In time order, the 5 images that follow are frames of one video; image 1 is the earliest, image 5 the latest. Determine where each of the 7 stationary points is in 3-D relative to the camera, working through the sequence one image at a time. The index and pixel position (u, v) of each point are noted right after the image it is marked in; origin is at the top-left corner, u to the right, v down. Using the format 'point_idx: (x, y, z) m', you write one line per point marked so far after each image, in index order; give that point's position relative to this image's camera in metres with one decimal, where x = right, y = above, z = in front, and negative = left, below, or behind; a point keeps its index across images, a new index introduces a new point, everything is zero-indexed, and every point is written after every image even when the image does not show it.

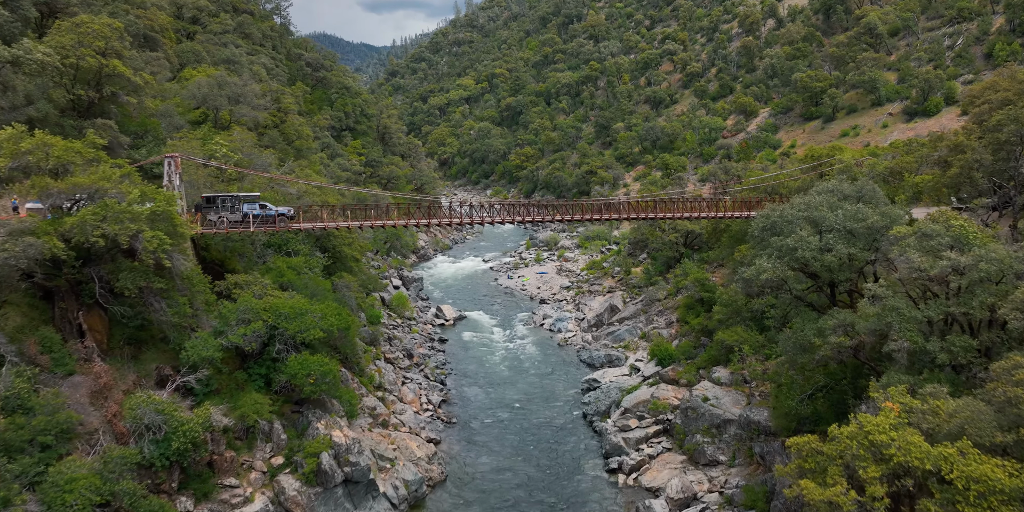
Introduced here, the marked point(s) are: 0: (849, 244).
0: (+6.1, +0.2, +14.3) m
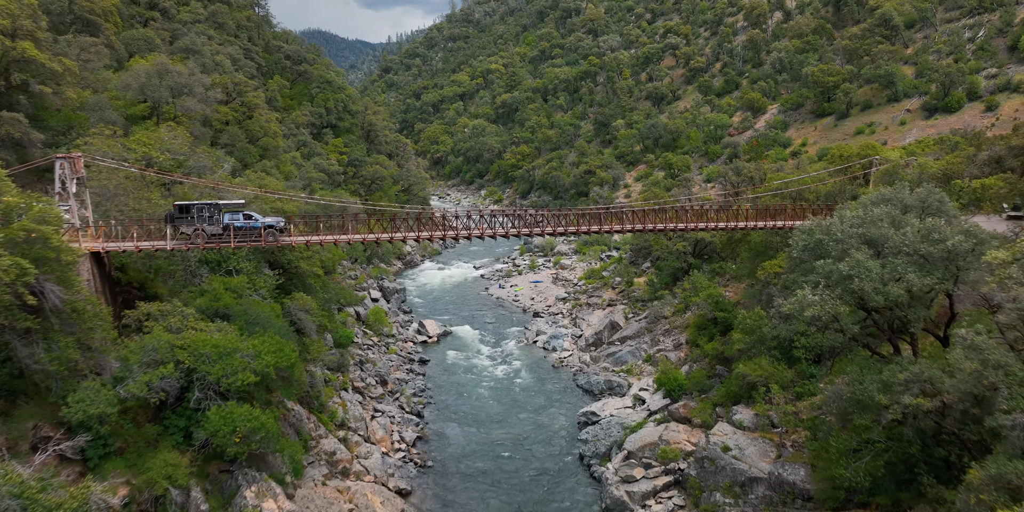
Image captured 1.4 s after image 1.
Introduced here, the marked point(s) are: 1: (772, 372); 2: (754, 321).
0: (+5.7, -0.2, +11.0) m
1: (+5.8, -2.6, +17.5) m
2: (+5.6, -1.5, +18.4) m
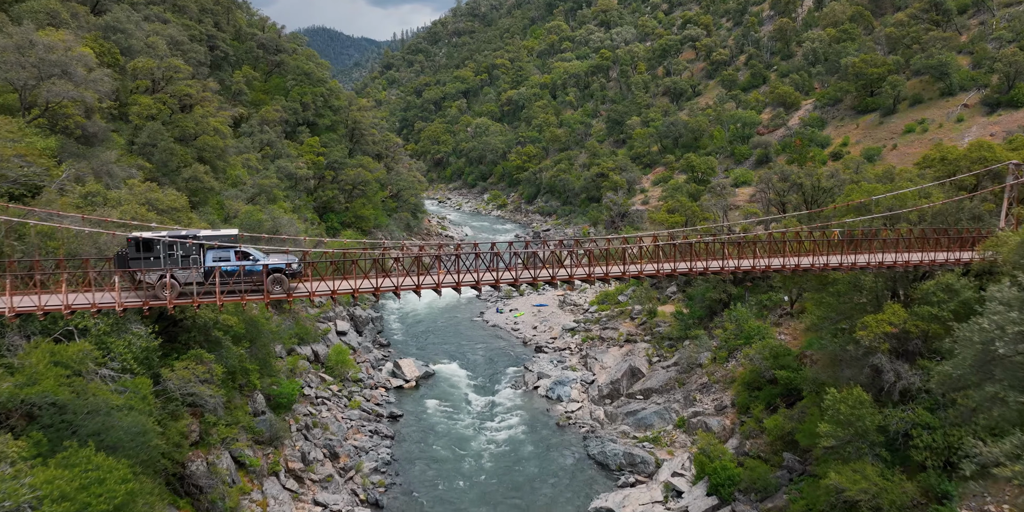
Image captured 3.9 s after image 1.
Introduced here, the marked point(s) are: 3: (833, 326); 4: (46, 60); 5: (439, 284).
0: (+5.3, -1.1, +5.0) m
1: (+5.4, -3.4, +11.5) m
2: (+5.3, -2.4, +12.5) m
3: (+6.1, -1.3, +15.1) m
4: (-9.9, +4.2, +17.1) m
5: (-1.6, -0.5, +16.9) m
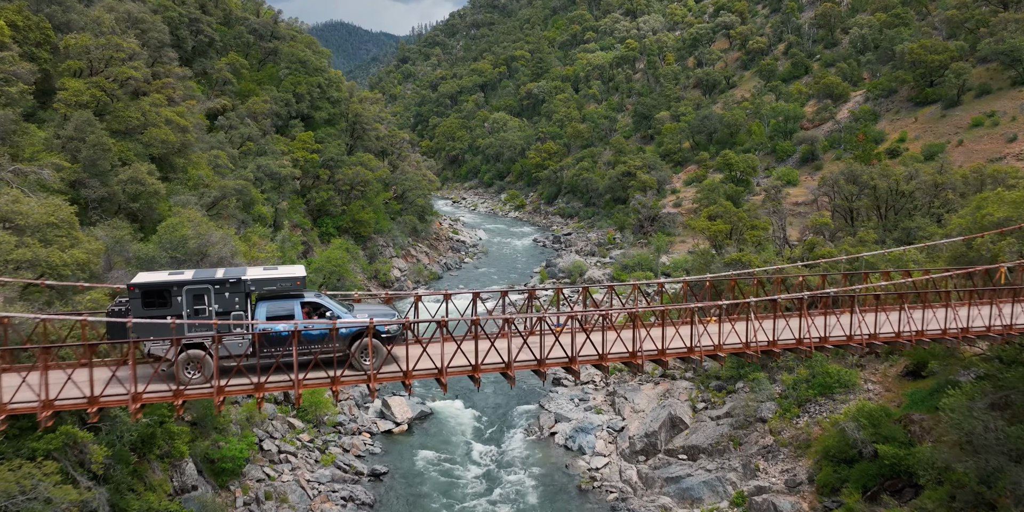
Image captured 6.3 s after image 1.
0: (+5.1, -1.6, +0.5) m
1: (+5.4, -3.9, +7.0) m
2: (+5.3, -2.9, +7.9) m
3: (+6.1, -1.8, +10.5) m
4: (-9.8, +3.8, +12.9) m
5: (-1.5, -1.0, +12.5) m
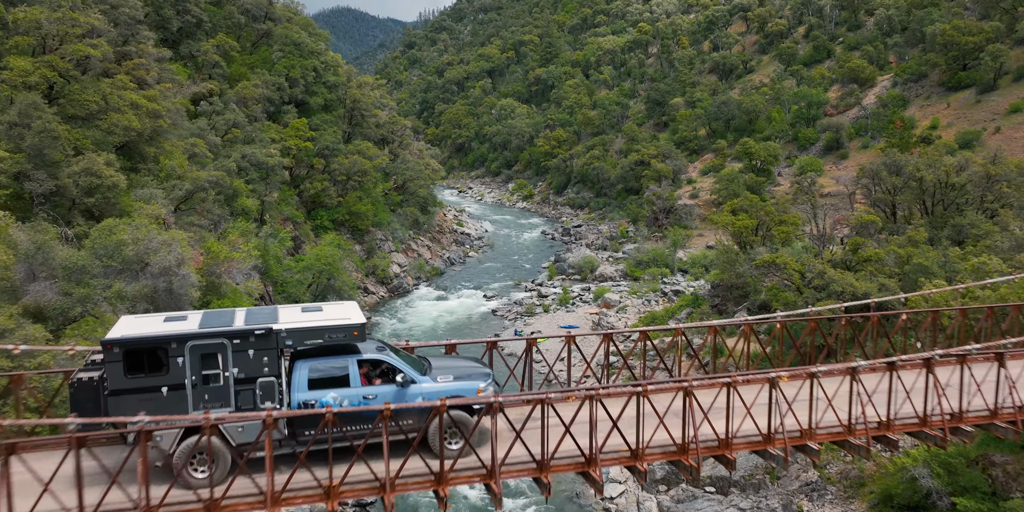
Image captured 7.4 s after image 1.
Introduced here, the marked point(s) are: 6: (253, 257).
0: (+4.9, -1.9, -1.7) m
1: (+5.3, -4.1, +4.8) m
2: (+5.2, -3.1, +5.7) m
3: (+6.1, -2.0, +8.3) m
4: (-9.7, +3.6, +10.8) m
5: (-1.5, -1.1, +10.3) m
6: (-6.2, 0.0, +18.9) m
